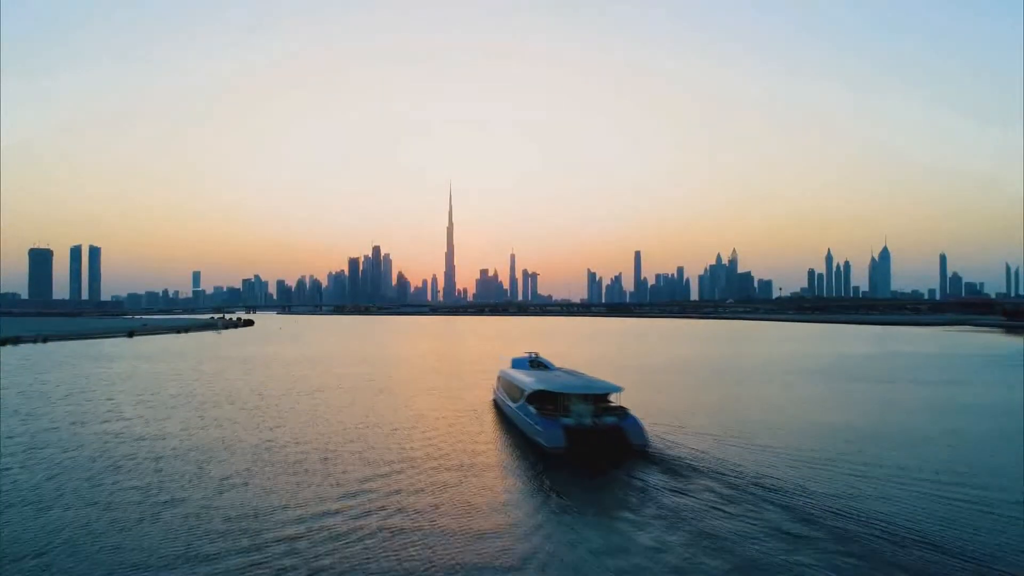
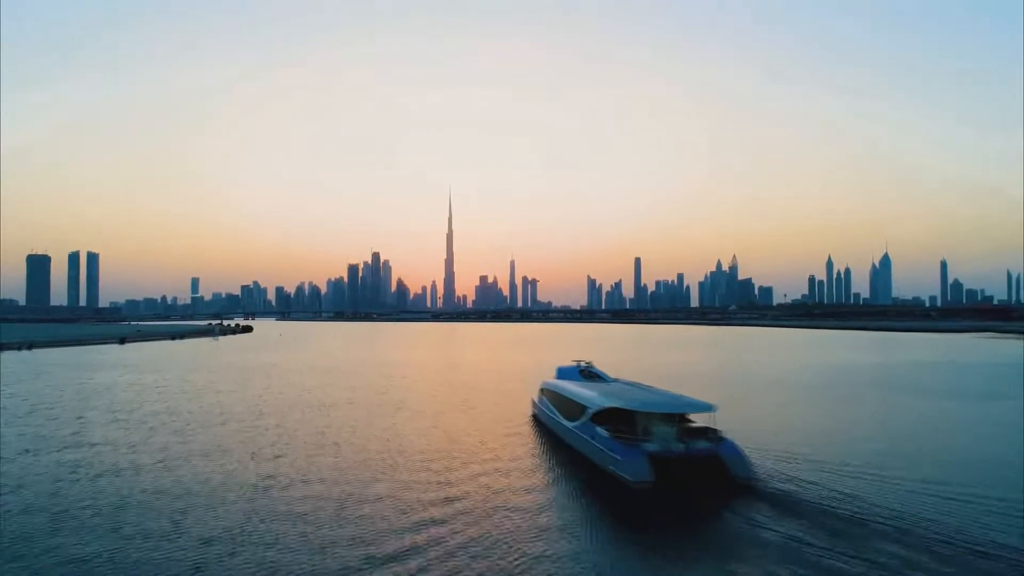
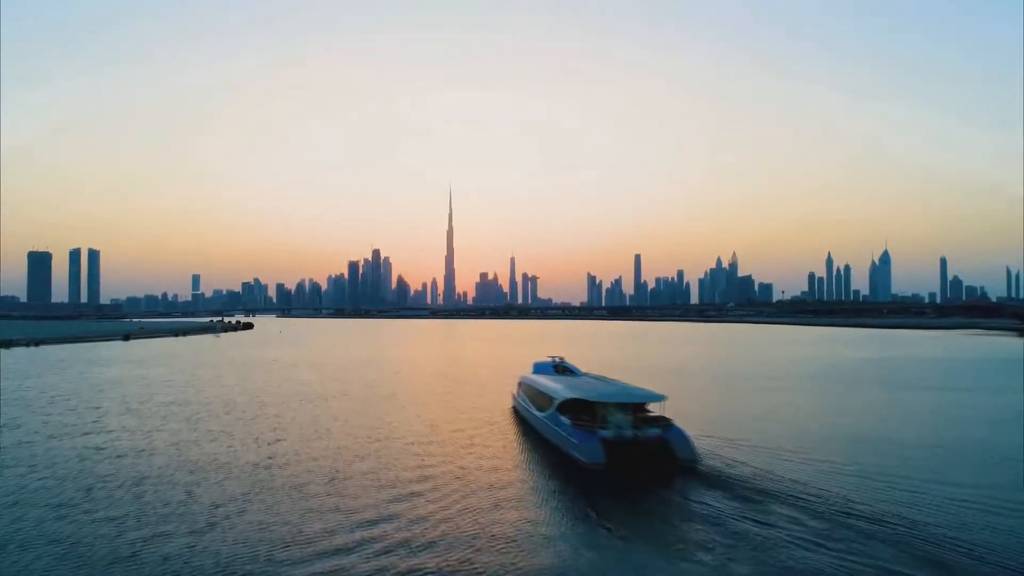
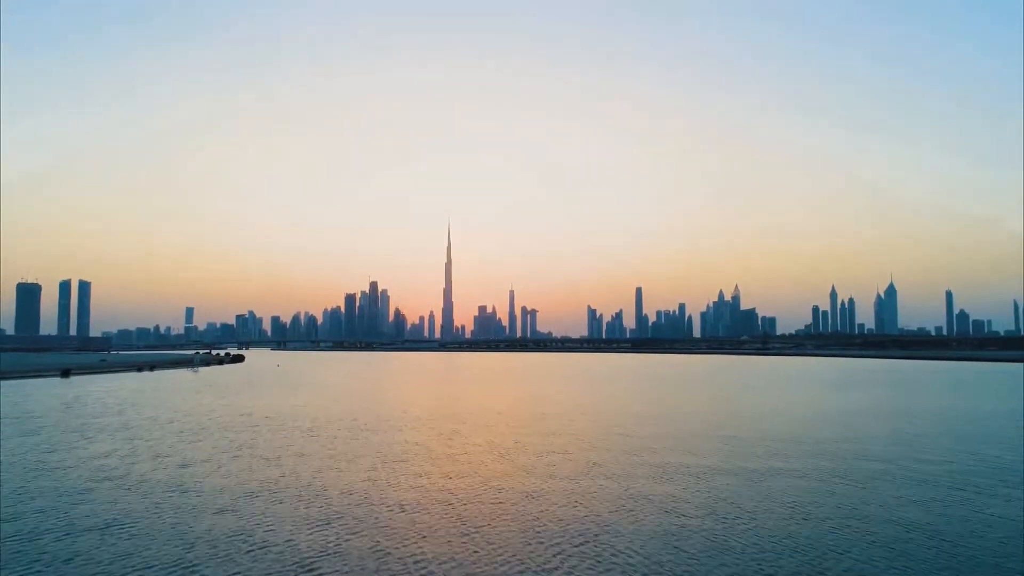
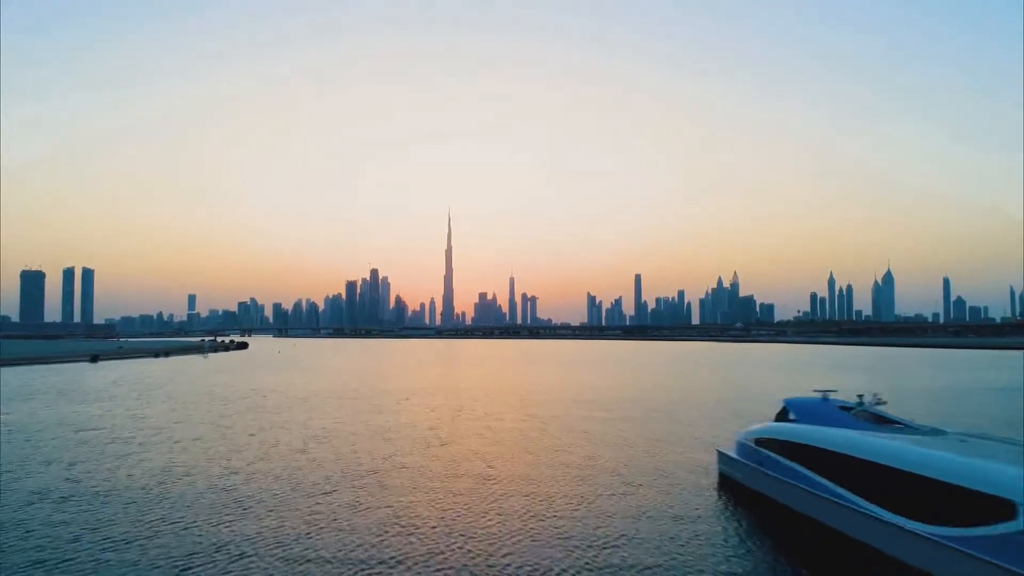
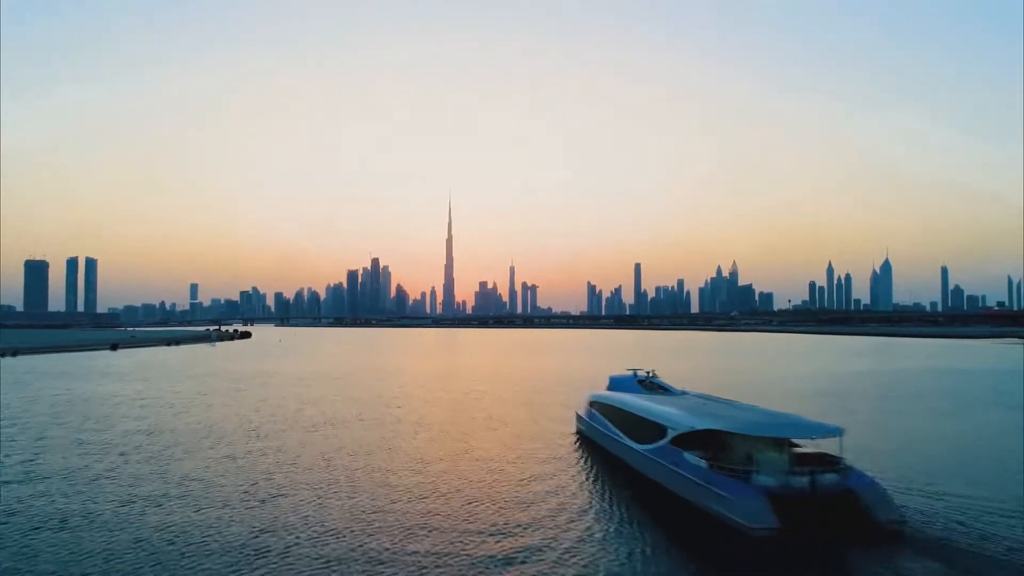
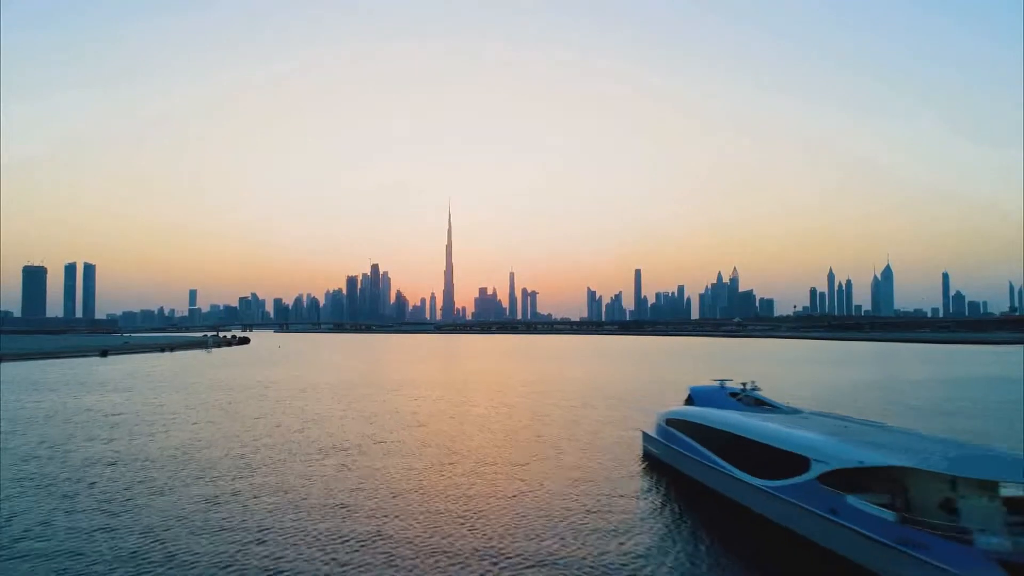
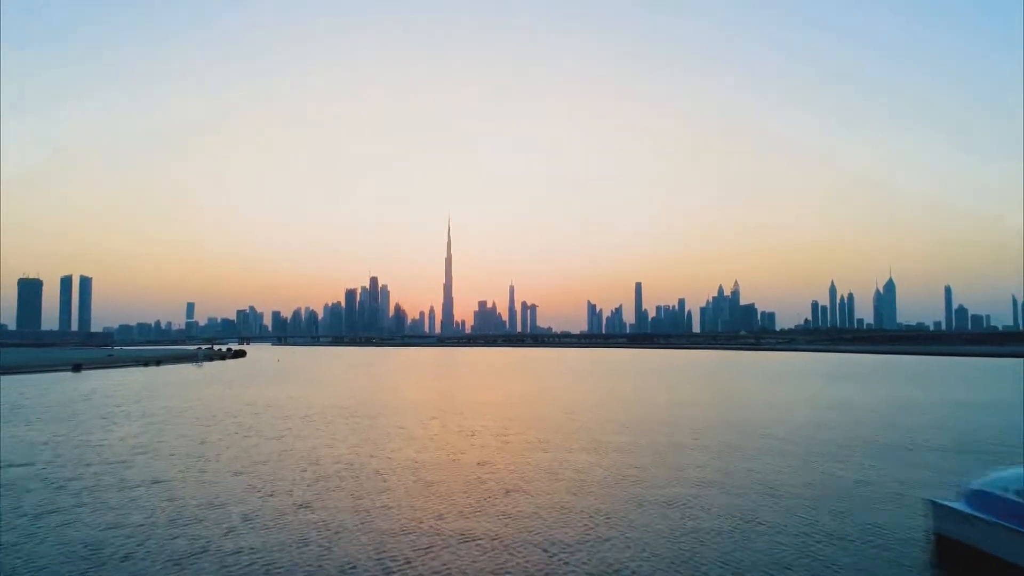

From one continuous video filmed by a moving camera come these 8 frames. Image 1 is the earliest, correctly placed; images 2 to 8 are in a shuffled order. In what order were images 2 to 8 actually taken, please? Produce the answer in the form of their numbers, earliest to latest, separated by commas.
3, 2, 6, 7, 5, 8, 4
